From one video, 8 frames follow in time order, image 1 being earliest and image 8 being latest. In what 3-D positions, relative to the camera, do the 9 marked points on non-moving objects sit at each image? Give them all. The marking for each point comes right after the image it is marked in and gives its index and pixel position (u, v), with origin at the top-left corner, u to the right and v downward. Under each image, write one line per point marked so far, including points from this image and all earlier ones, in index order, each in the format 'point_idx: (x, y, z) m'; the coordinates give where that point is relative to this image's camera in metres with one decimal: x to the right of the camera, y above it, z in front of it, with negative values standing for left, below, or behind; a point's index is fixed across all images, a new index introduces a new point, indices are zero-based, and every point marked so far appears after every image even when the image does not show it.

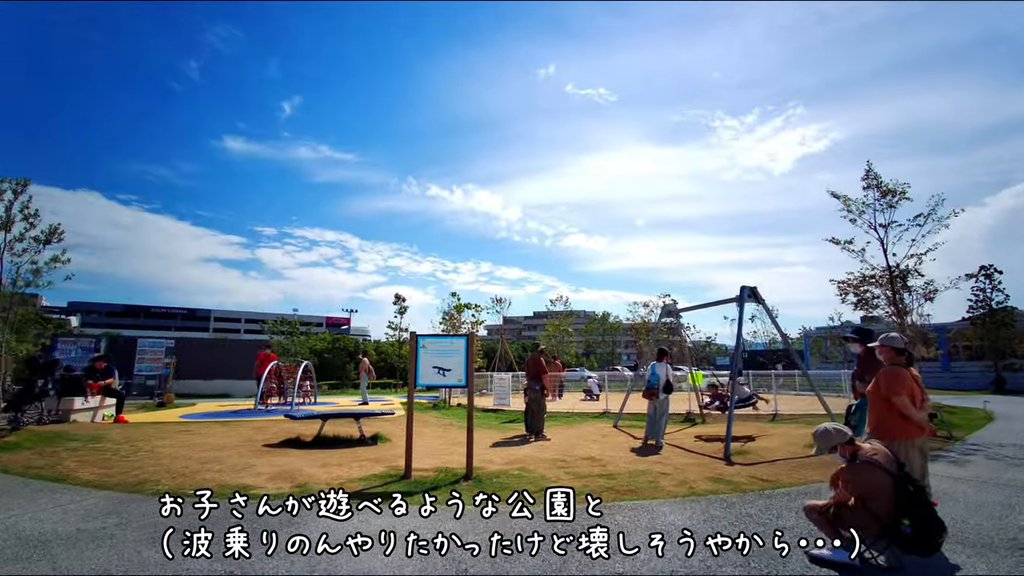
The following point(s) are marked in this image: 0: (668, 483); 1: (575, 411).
0: (+1.6, -2.1, +5.5) m
1: (+1.6, -3.2, +13.5) m
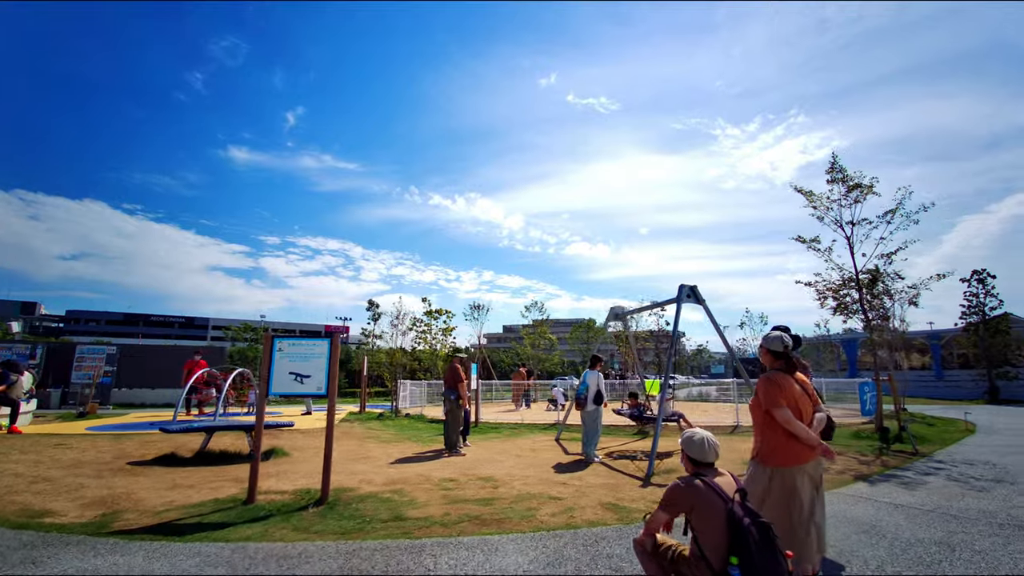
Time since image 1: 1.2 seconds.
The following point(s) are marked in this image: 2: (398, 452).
0: (+0.3, -2.1, +4.7) m
1: (+0.3, -3.3, +12.7) m
2: (-1.8, -2.6, +8.0) m
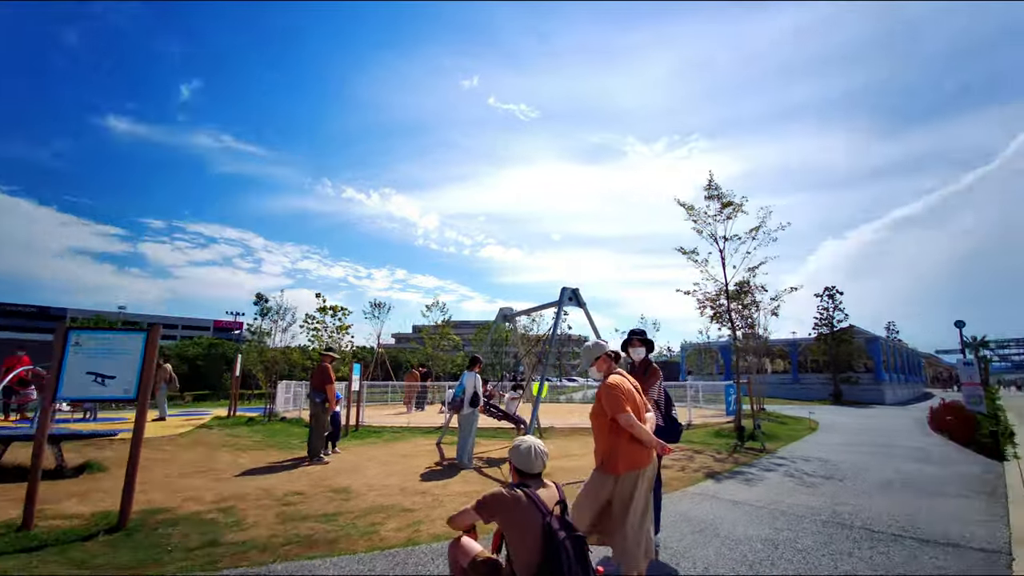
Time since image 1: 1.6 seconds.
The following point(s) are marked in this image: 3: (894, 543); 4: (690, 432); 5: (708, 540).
0: (-1.0, -2.0, +4.3) m
1: (-2.4, -3.3, +12.2) m
2: (-3.7, -2.4, +7.2) m
3: (+3.5, -2.3, +4.7) m
4: (+4.3, -3.5, +12.4) m
5: (+1.7, -2.2, +4.4) m
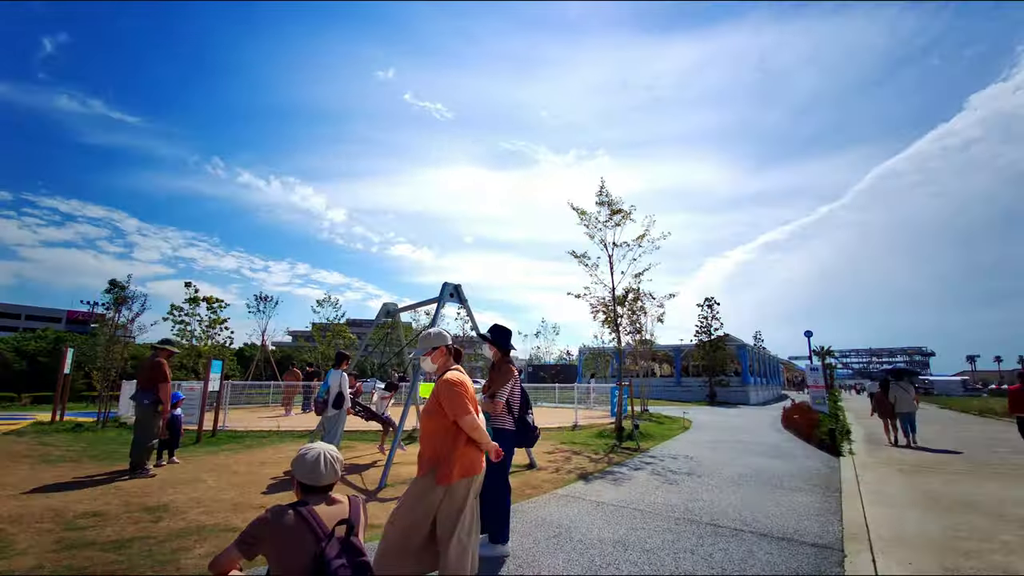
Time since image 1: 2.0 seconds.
0: (-2.3, -1.9, +3.7) m
1: (-5.1, -3.1, +11.2) m
2: (-5.4, -2.2, +6.1) m
3: (+2.1, -2.4, +4.9) m
4: (+1.5, -3.5, +12.5) m
5: (+0.4, -2.1, +4.3) m
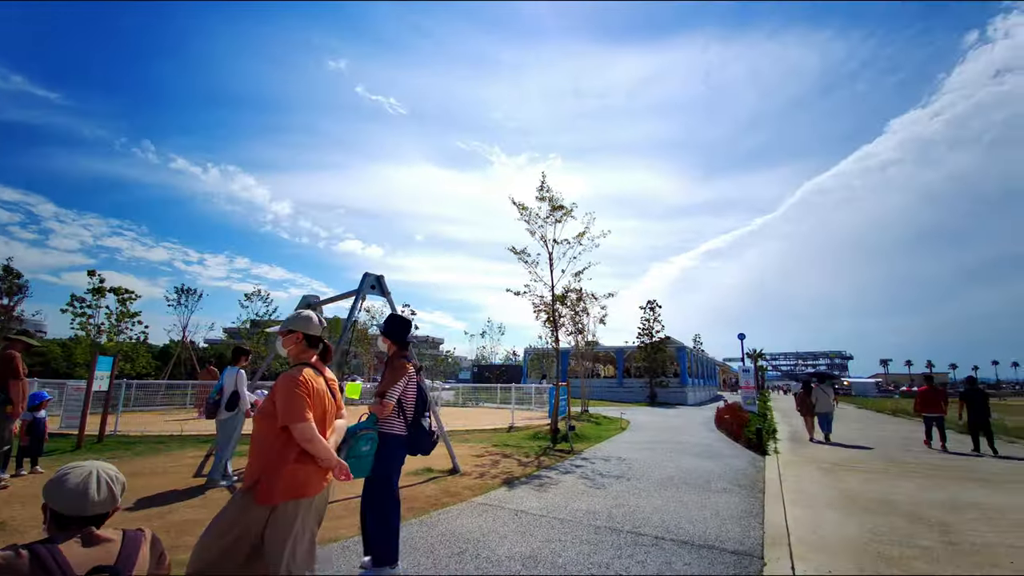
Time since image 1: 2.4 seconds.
0: (-3.0, -1.7, +3.0) m
1: (-6.5, -2.8, +10.2) m
2: (-6.3, -2.0, +5.1) m
3: (+1.3, -2.3, +4.6) m
4: (-0.1, -3.5, +12.2) m
5: (-0.4, -2.1, +3.8) m
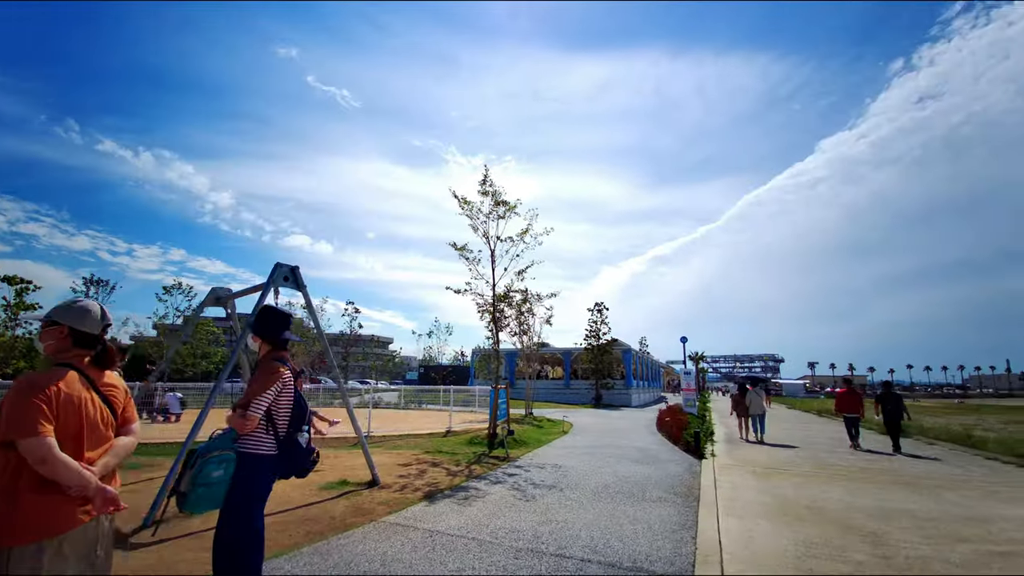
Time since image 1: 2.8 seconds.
0: (-3.5, -1.6, +2.2) m
1: (-7.7, -2.6, +9.0) m
2: (-7.0, -1.8, +3.9) m
3: (+0.5, -2.3, +4.2) m
4: (-1.6, -3.4, +11.5) m
5: (-1.0, -2.0, +3.2) m
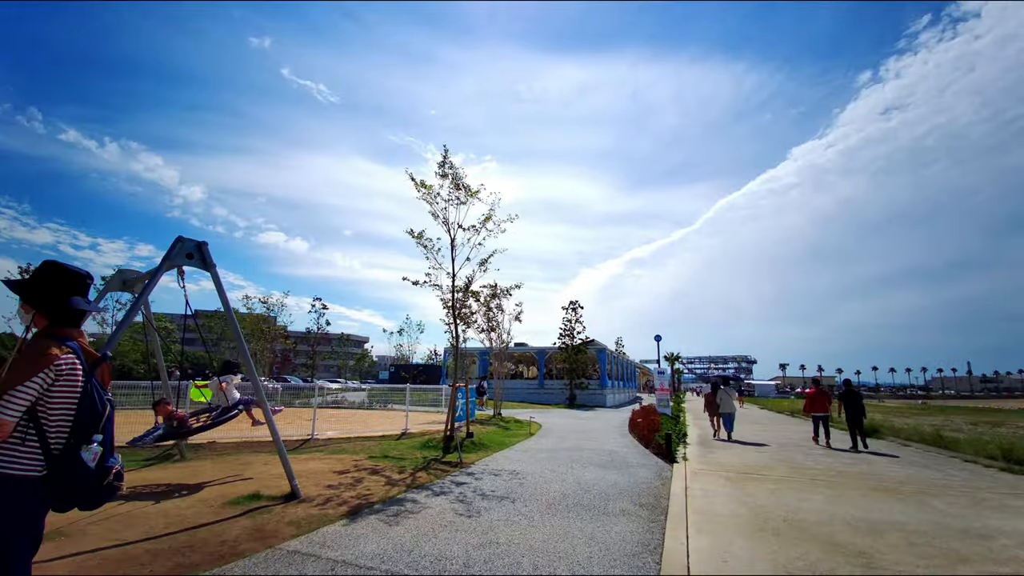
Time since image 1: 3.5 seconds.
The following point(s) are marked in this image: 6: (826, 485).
0: (-4.0, -1.4, +1.1) m
1: (-8.5, -2.4, +7.7) m
2: (-7.6, -1.5, +2.7) m
3: (0.0, -2.1, +3.3) m
4: (-2.5, -3.2, +10.6) m
5: (-1.5, -1.8, +2.3) m
6: (+5.2, -3.3, +8.5) m
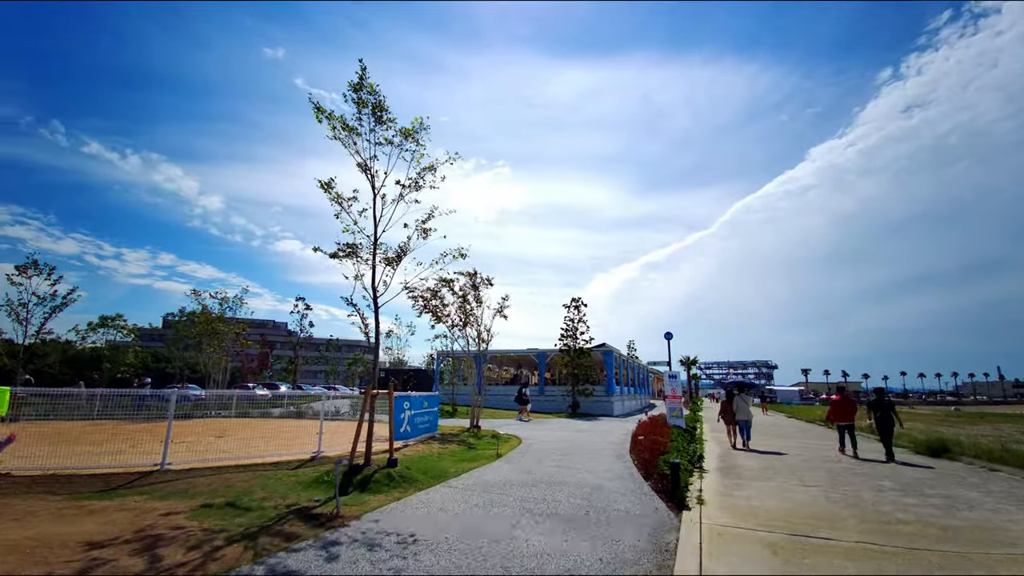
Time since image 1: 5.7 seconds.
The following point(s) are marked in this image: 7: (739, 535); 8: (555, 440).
0: (-5.2, -0.8, -2.1) m
1: (-9.5, -1.9, +4.7) m
2: (-8.7, -0.9, -0.4) m
3: (-1.2, -1.5, 0.0) m
4: (-3.4, -2.7, +7.3) m
5: (-2.7, -1.2, -1.0) m
6: (+4.2, -2.7, +5.0) m
7: (+2.5, -2.7, +5.6) m
8: (+1.3, -4.6, +15.6) m
